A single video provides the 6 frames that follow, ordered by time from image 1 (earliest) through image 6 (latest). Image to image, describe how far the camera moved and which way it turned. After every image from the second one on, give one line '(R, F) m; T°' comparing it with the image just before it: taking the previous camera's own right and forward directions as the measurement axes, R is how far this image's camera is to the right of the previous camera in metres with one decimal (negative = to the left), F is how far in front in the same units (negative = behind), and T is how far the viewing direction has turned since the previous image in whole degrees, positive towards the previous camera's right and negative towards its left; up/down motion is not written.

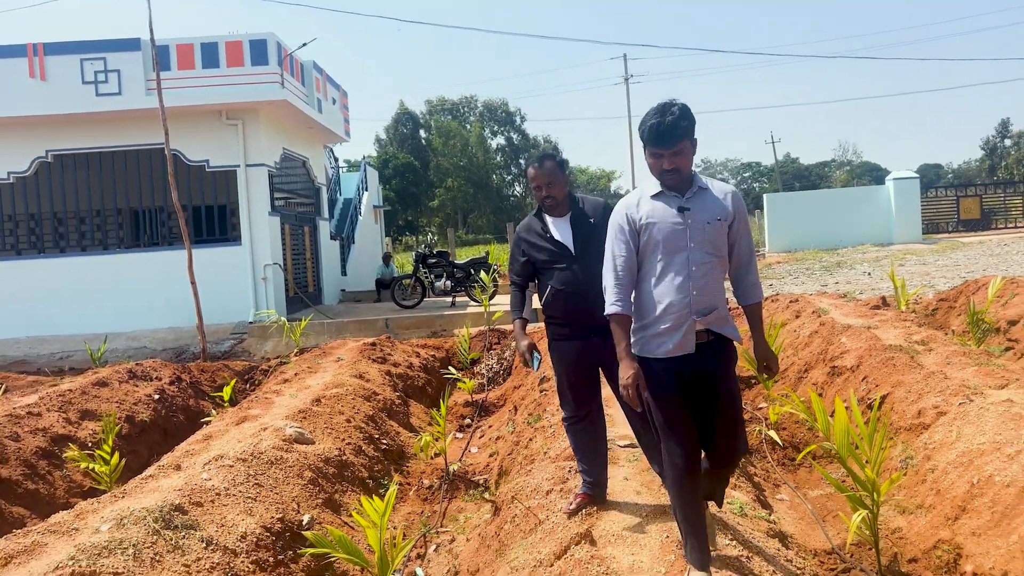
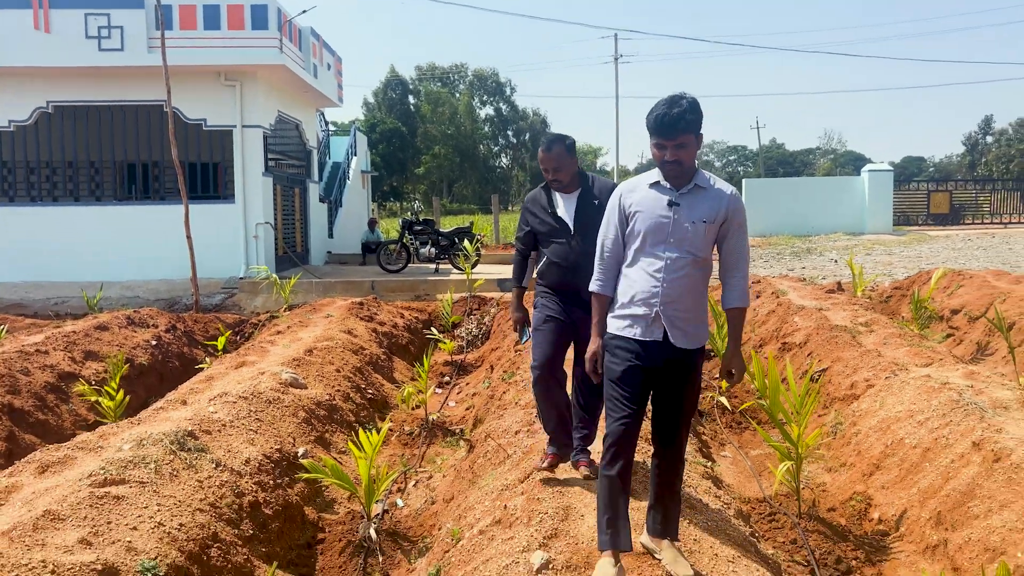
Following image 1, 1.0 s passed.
(0.0, -0.5) m; +1°
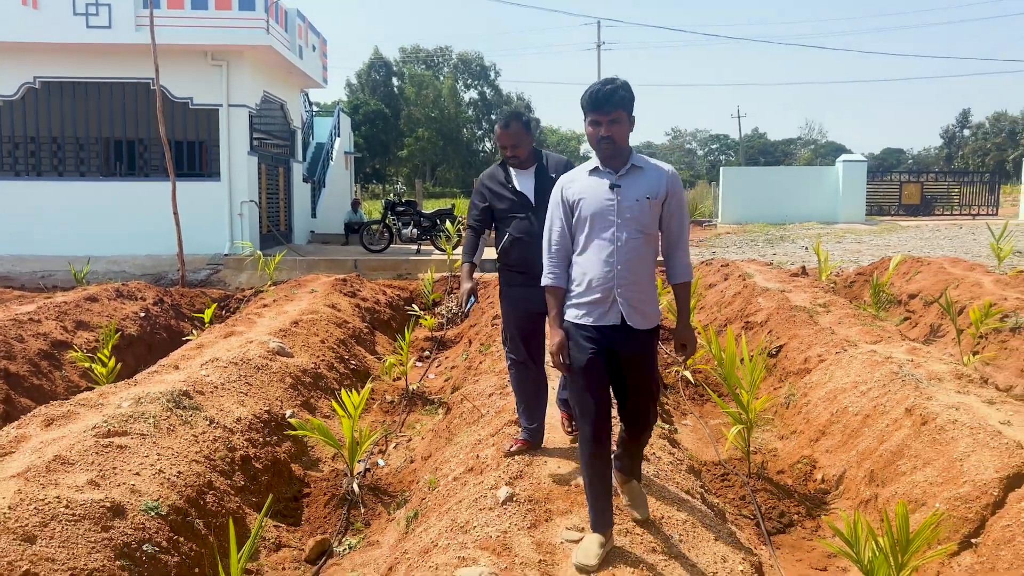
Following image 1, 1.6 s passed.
(0.0, -0.3) m; +1°
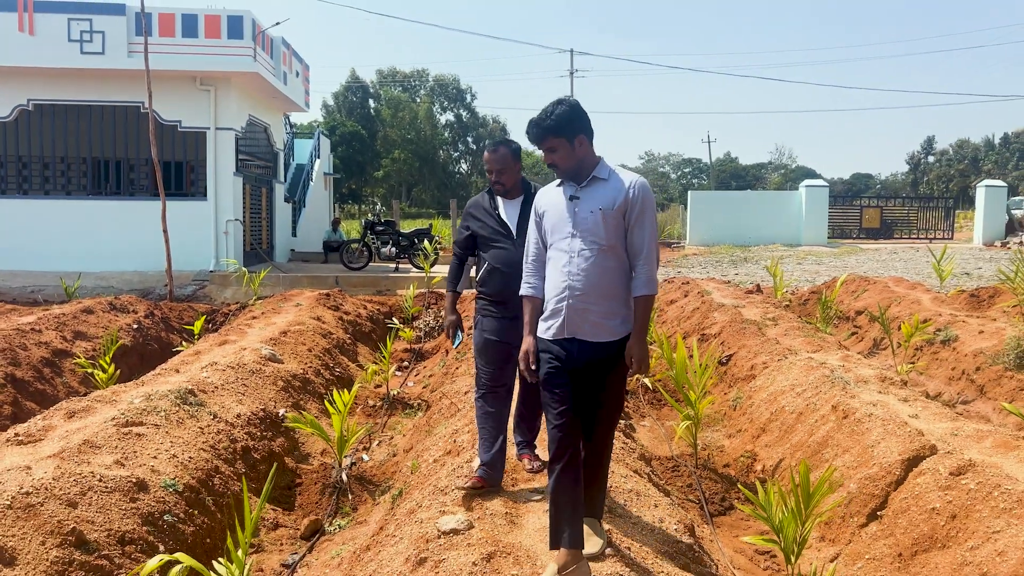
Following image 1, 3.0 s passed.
(0.0, -0.6) m; +2°
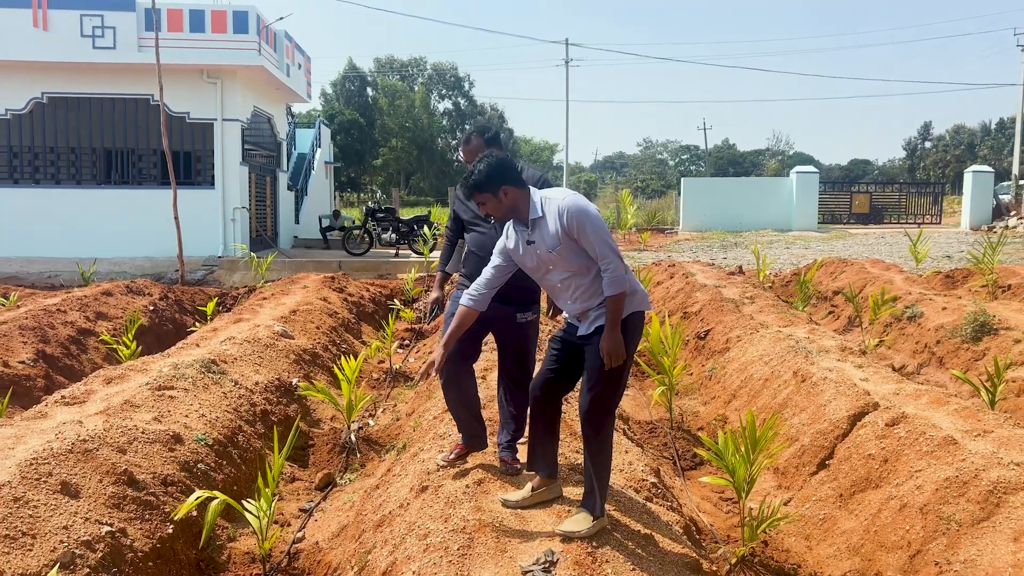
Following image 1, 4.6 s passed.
(+0.1, -0.5) m; 0°
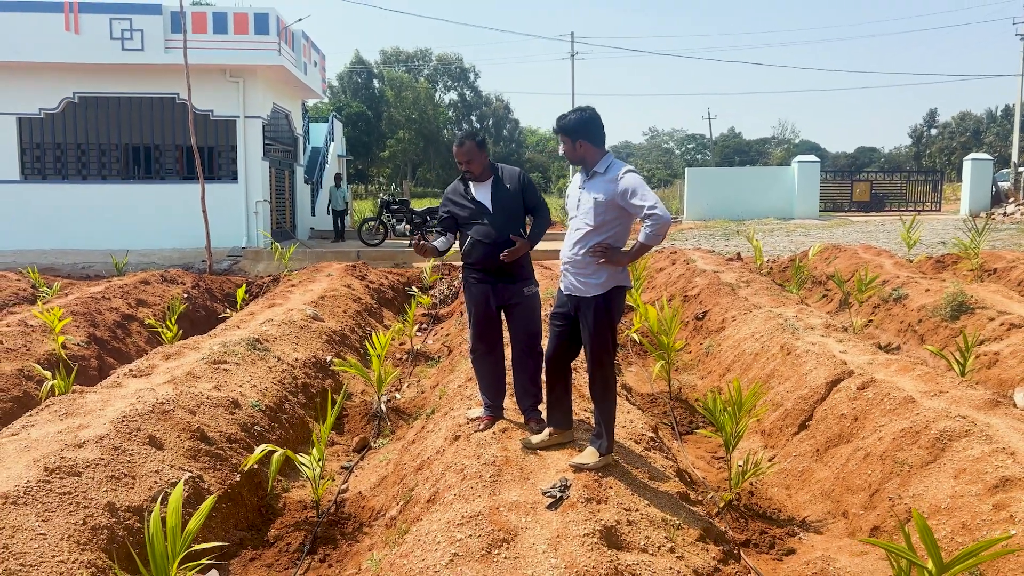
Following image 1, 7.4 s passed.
(-0.1, -0.6) m; 0°
